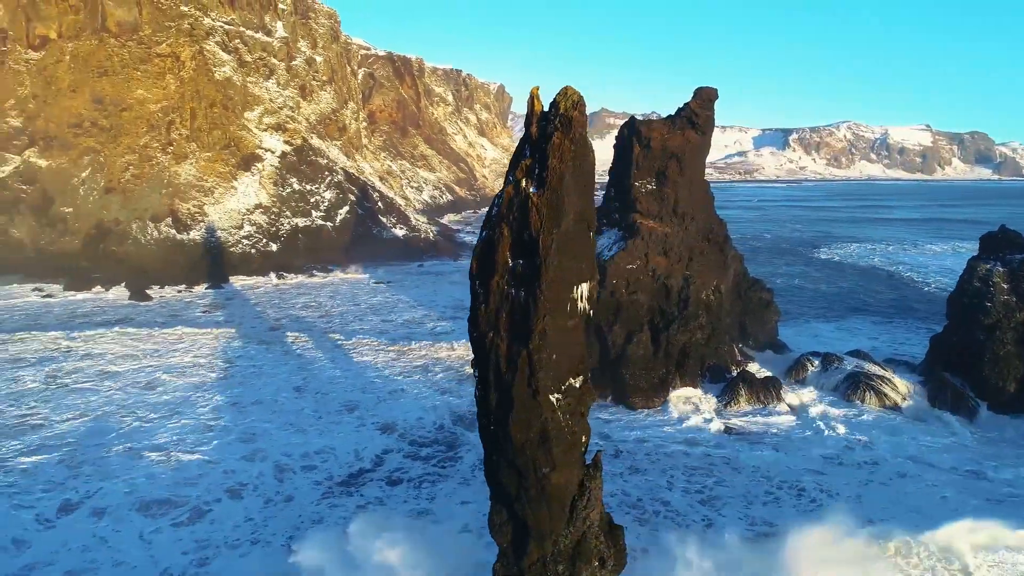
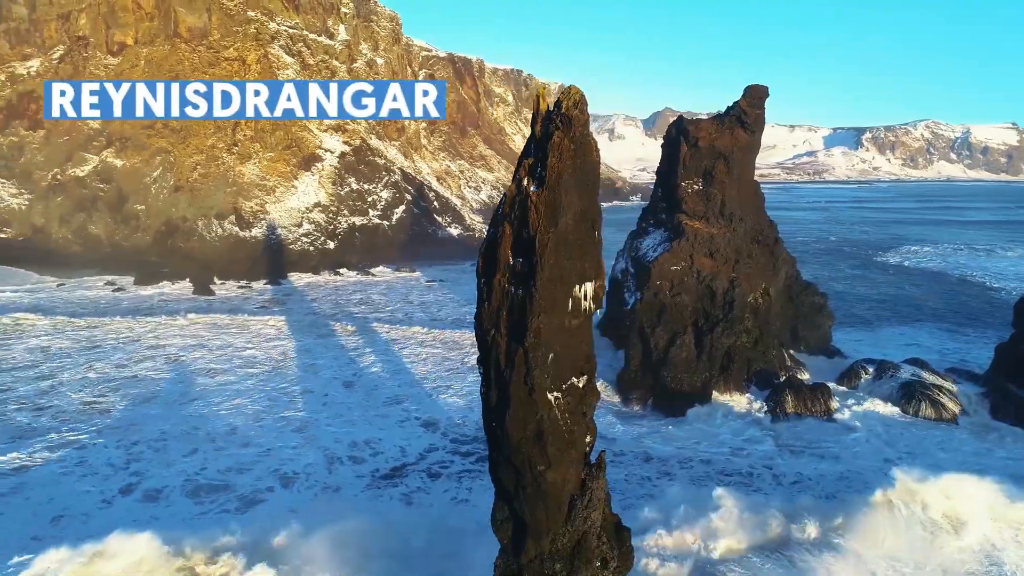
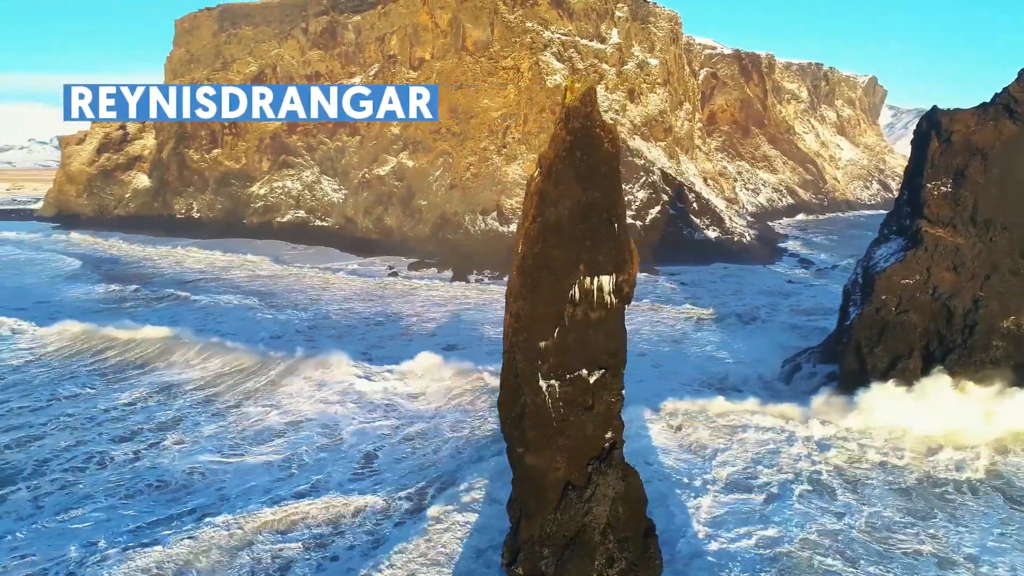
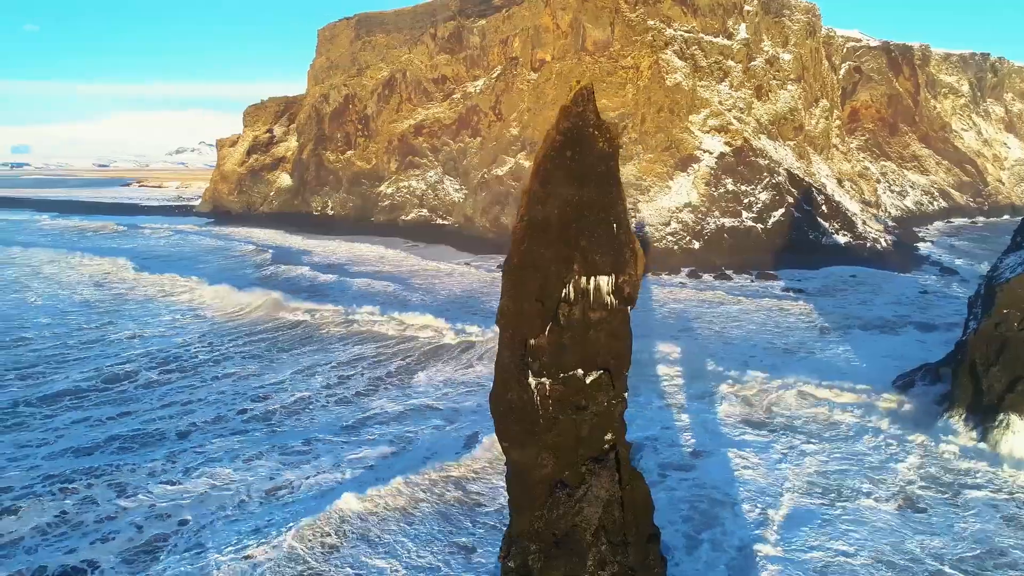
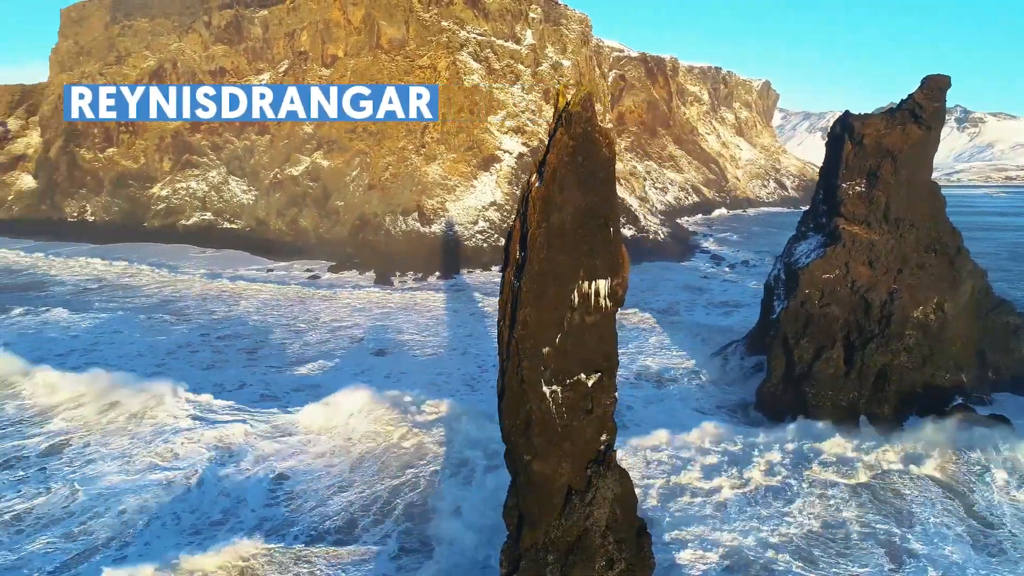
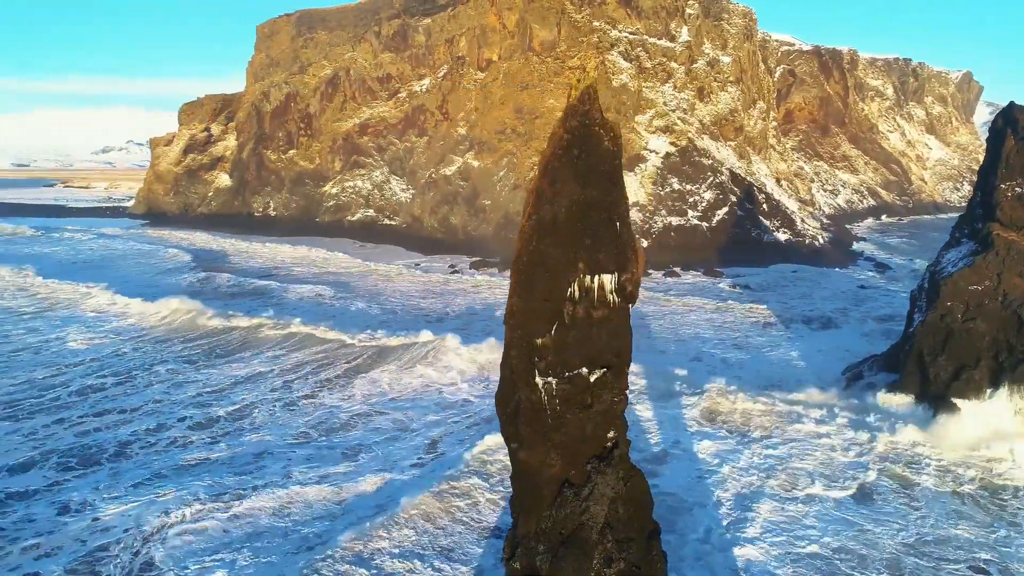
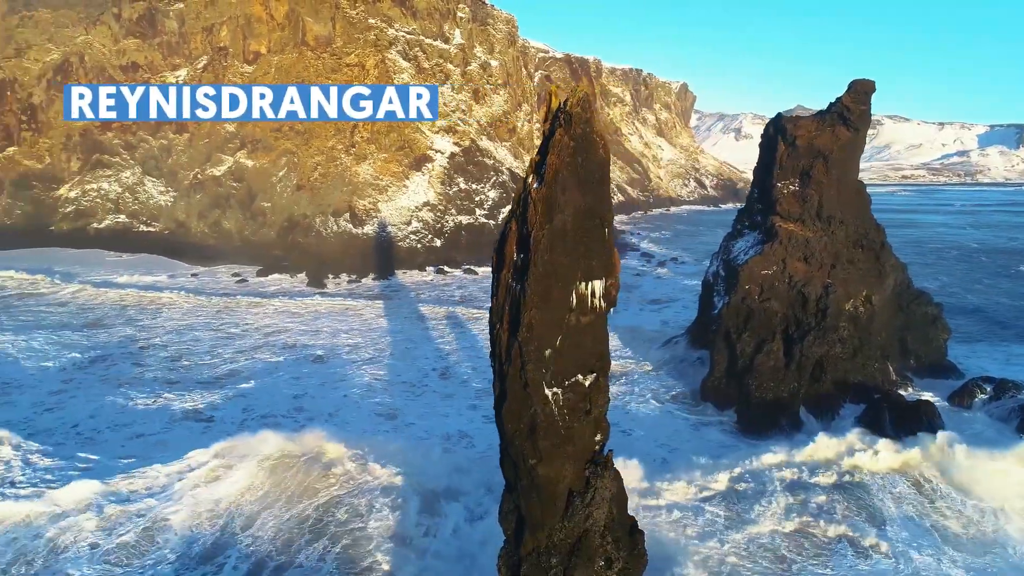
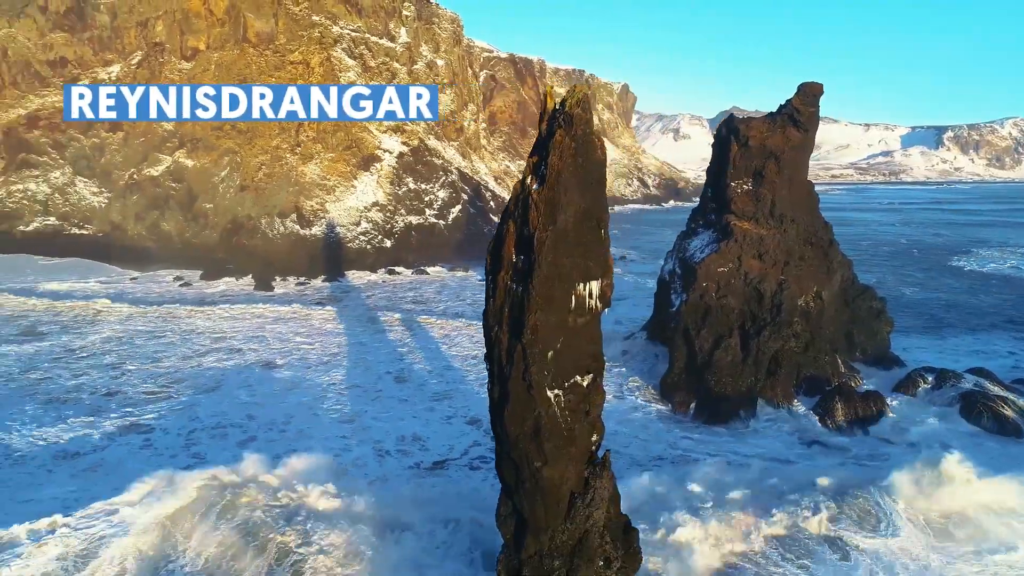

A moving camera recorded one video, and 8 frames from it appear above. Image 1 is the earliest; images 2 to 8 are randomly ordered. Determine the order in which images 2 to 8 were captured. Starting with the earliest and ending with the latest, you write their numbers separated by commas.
2, 8, 7, 5, 3, 6, 4
